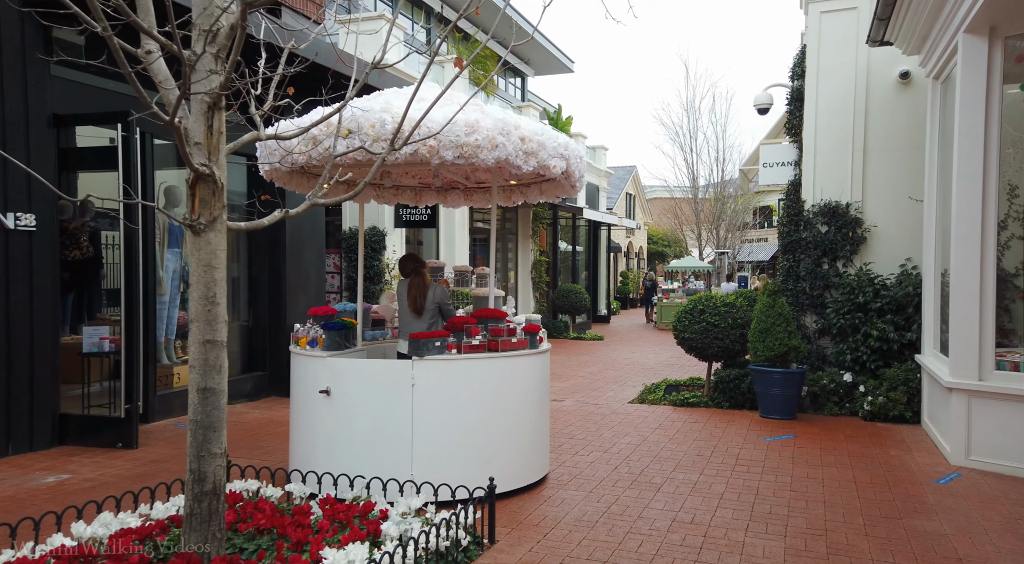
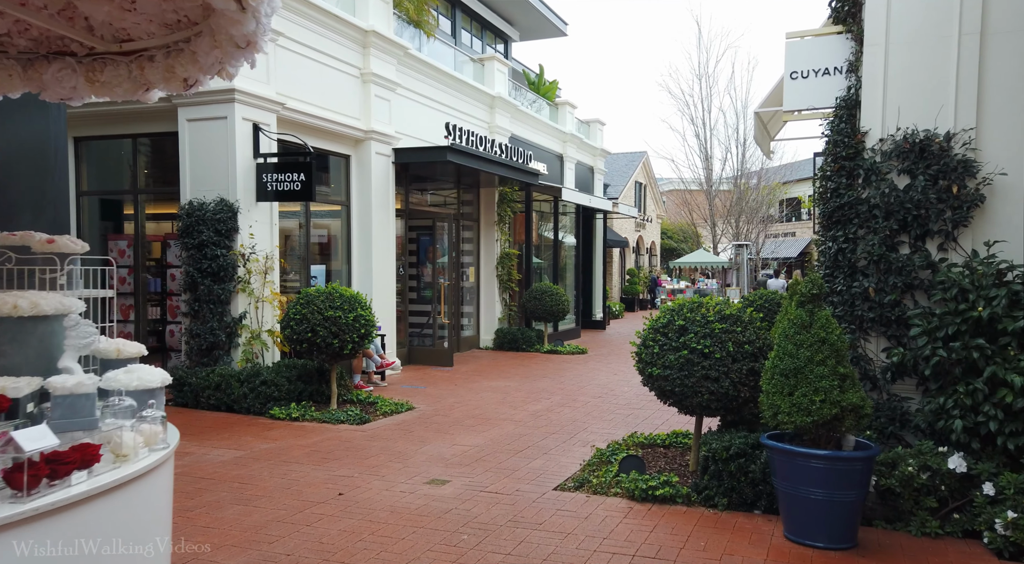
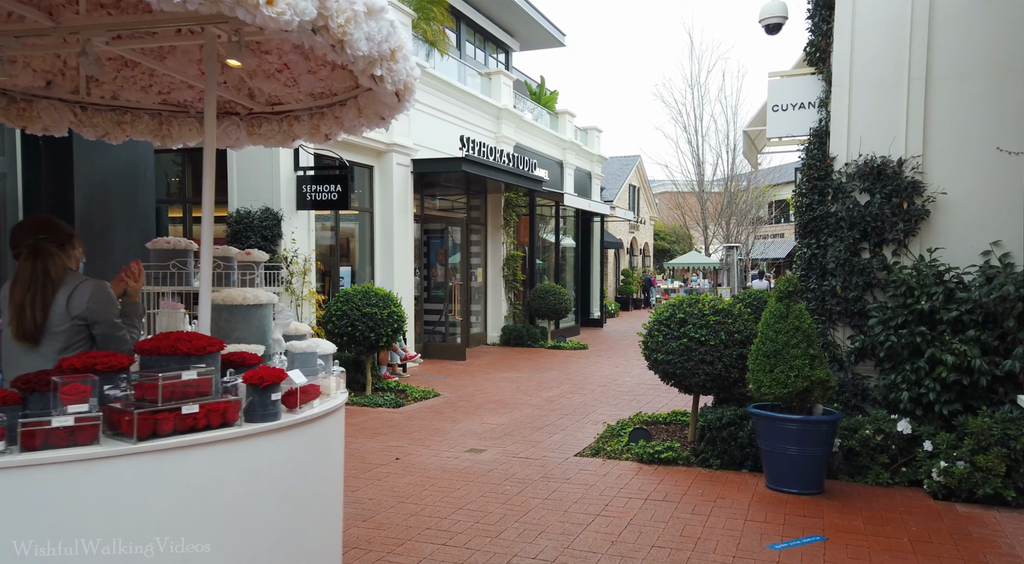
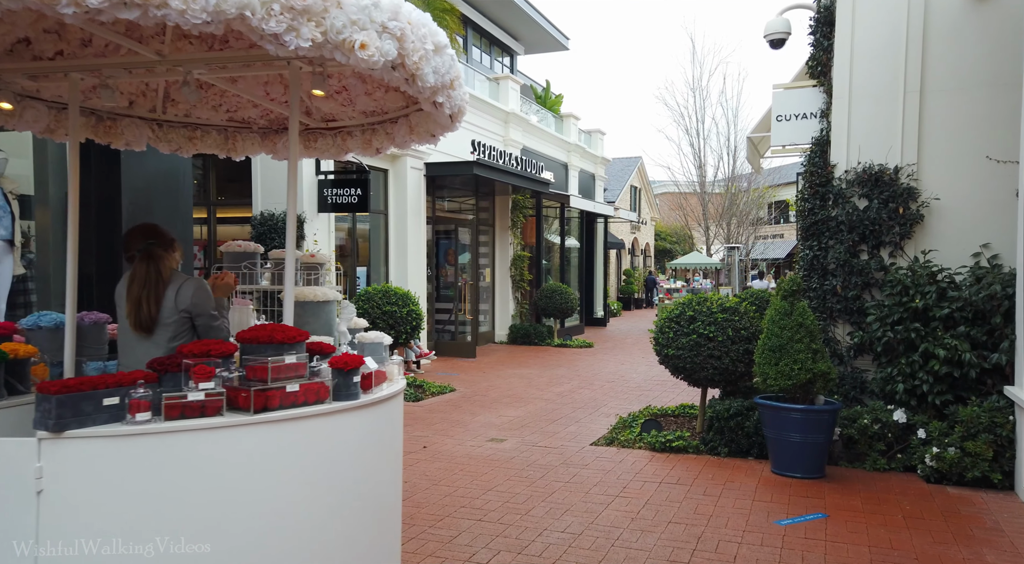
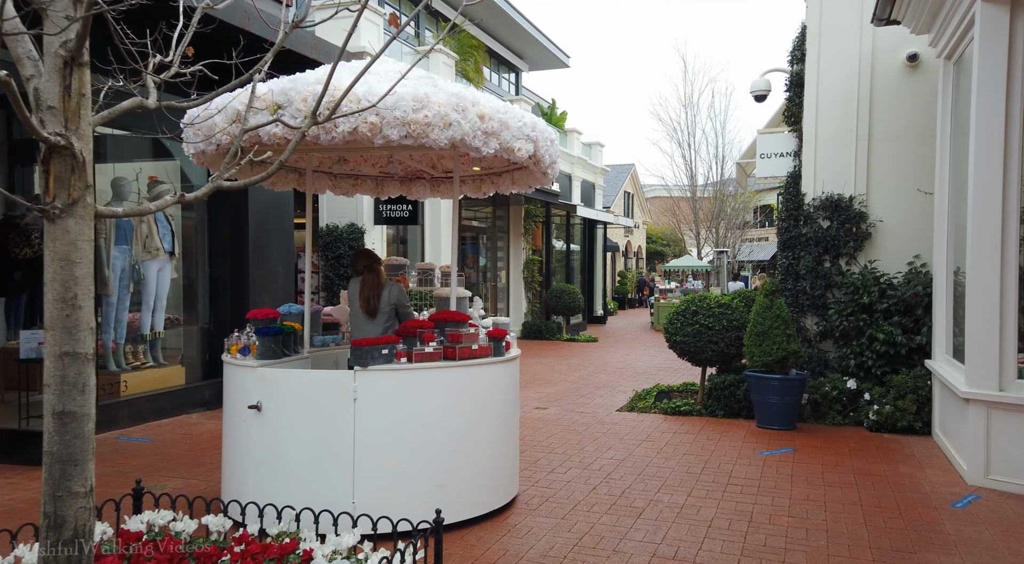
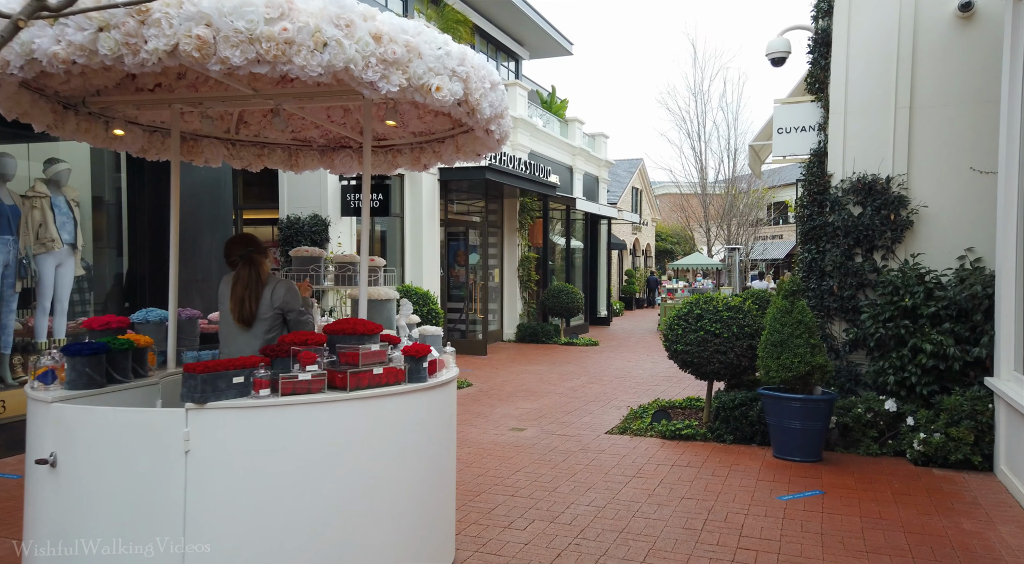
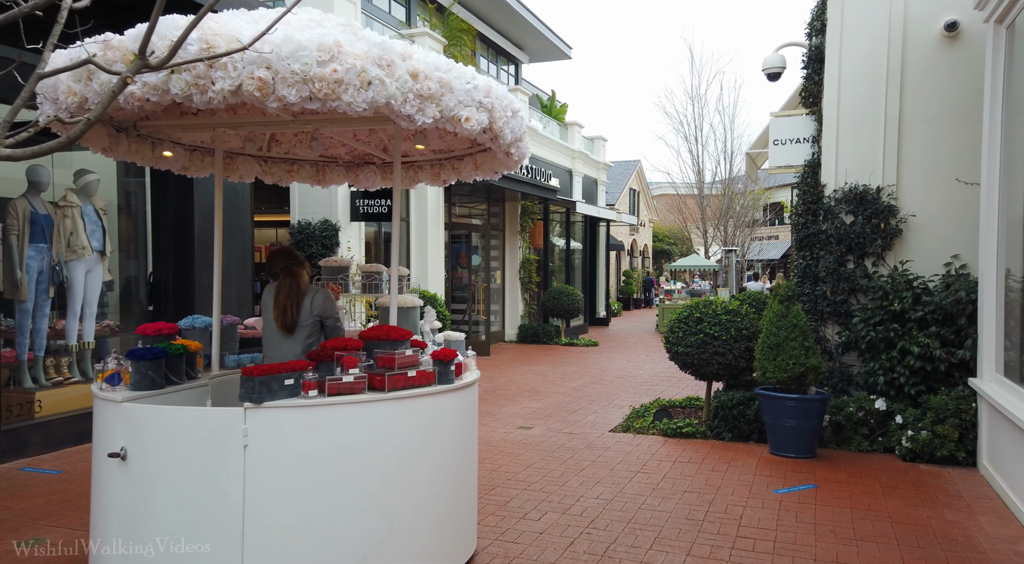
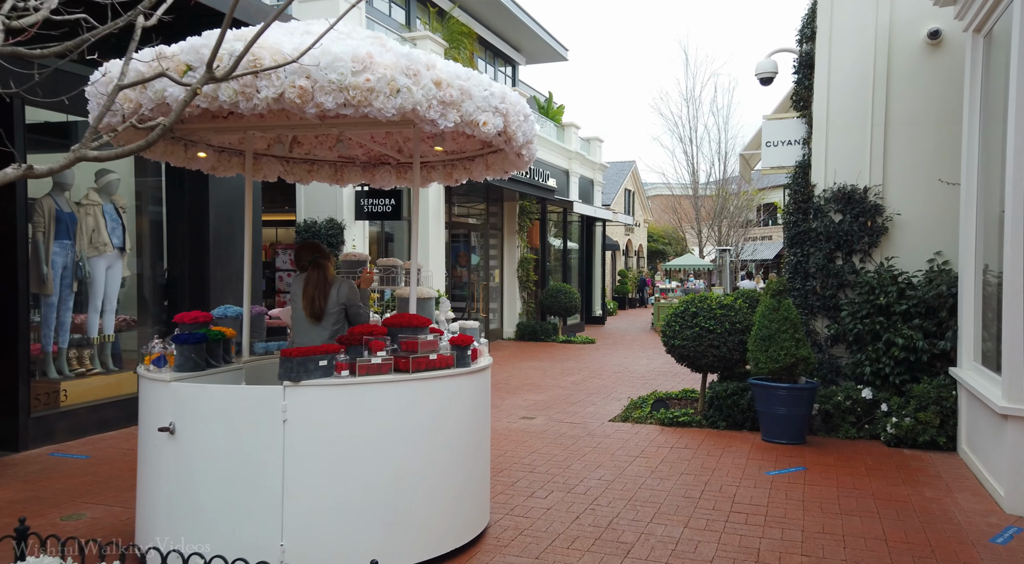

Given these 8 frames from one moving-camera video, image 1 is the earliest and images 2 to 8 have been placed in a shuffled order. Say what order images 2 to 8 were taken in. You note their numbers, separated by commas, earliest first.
5, 8, 7, 6, 4, 3, 2
